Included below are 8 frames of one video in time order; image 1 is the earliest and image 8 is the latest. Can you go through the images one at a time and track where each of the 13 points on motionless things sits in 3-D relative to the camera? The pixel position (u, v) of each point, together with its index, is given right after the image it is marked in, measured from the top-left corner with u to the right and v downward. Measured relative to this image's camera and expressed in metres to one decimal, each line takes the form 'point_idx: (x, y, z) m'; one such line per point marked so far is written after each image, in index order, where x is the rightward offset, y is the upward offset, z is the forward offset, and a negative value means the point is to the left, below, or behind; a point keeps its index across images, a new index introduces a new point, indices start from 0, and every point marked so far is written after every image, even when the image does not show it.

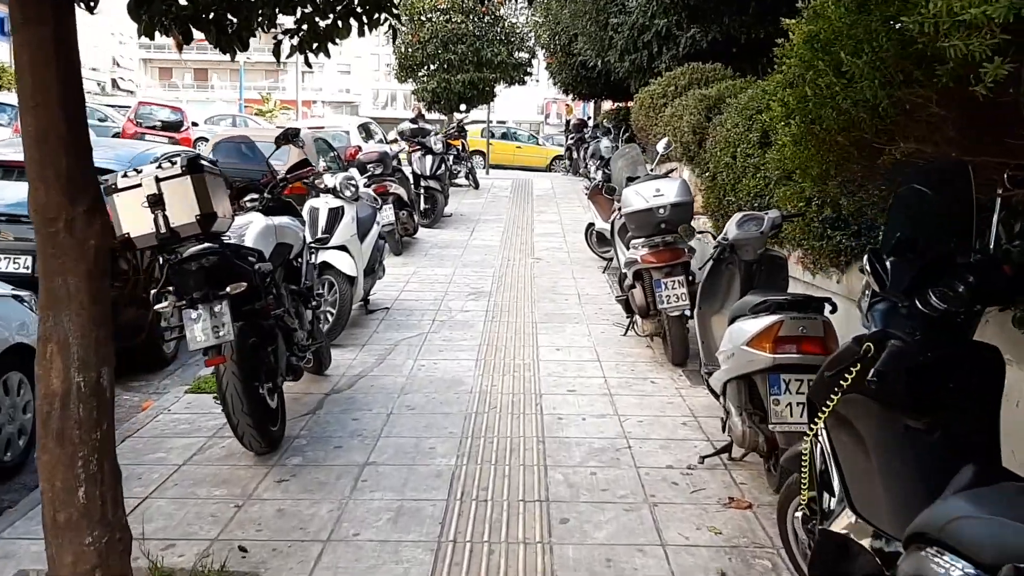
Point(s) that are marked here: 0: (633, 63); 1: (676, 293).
0: (+2.1, +3.8, +14.0) m
1: (+1.1, 0.0, +5.8) m
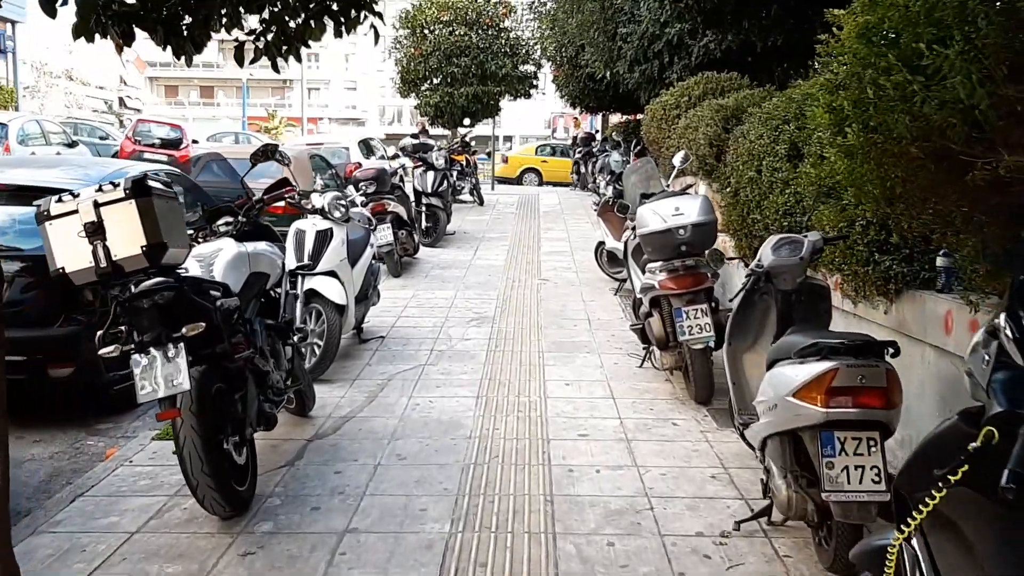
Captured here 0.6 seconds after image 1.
0: (+2.2, +3.5, +13.5) m
1: (+1.2, -0.2, +5.2) m
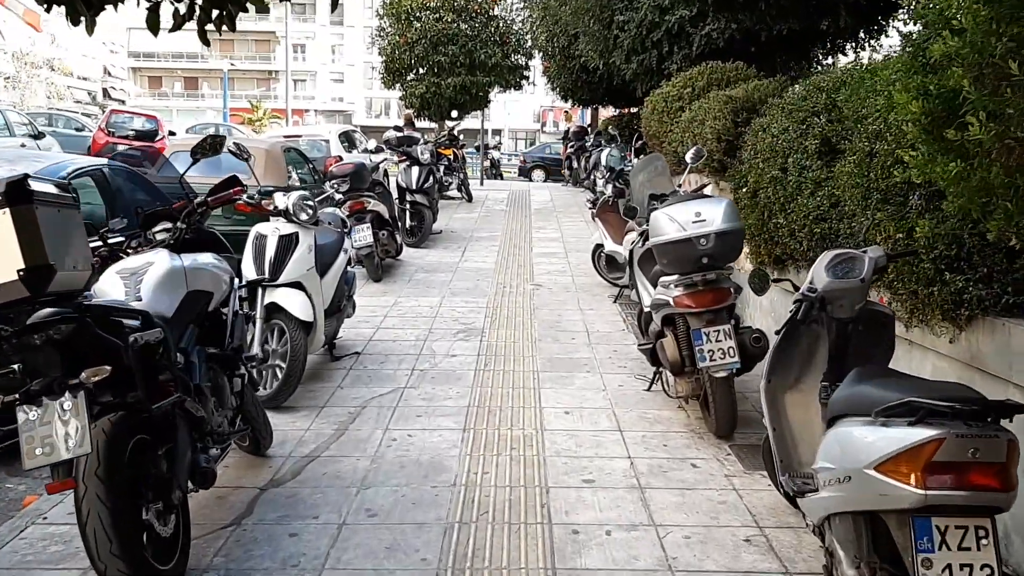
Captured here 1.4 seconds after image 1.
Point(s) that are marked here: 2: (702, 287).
0: (+2.0, +3.5, +12.7) m
1: (+1.1, -0.3, +4.4) m
2: (+1.1, 0.0, +4.5) m
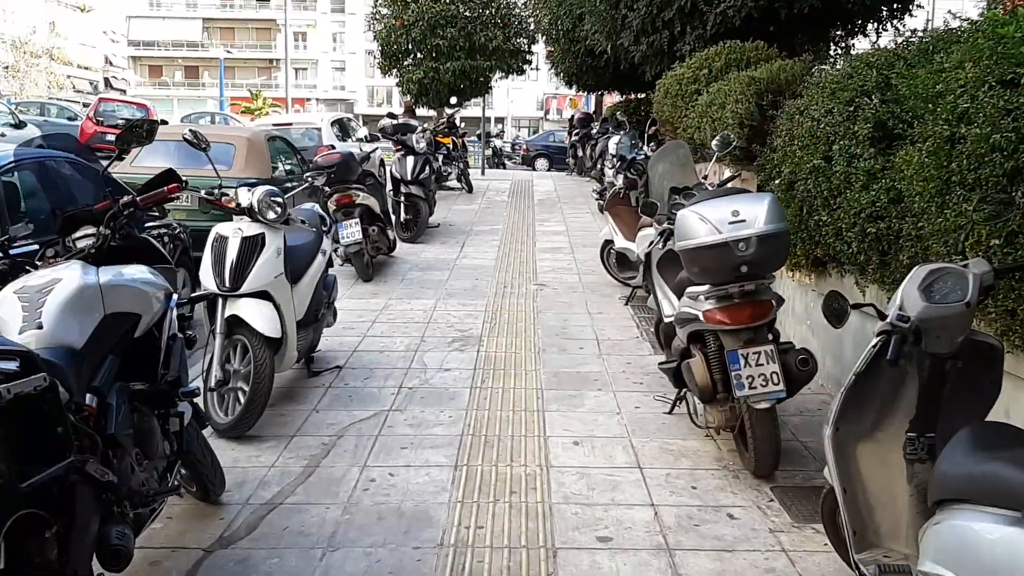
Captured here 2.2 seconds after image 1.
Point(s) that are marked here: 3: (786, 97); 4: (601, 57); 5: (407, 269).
0: (+2.0, +3.5, +11.9) m
1: (+1.1, -0.4, +3.7) m
2: (+1.1, -0.1, +3.8) m
3: (+2.4, +1.7, +7.2) m
4: (+1.7, +4.4, +15.5) m
5: (-1.1, +0.2, +8.8) m
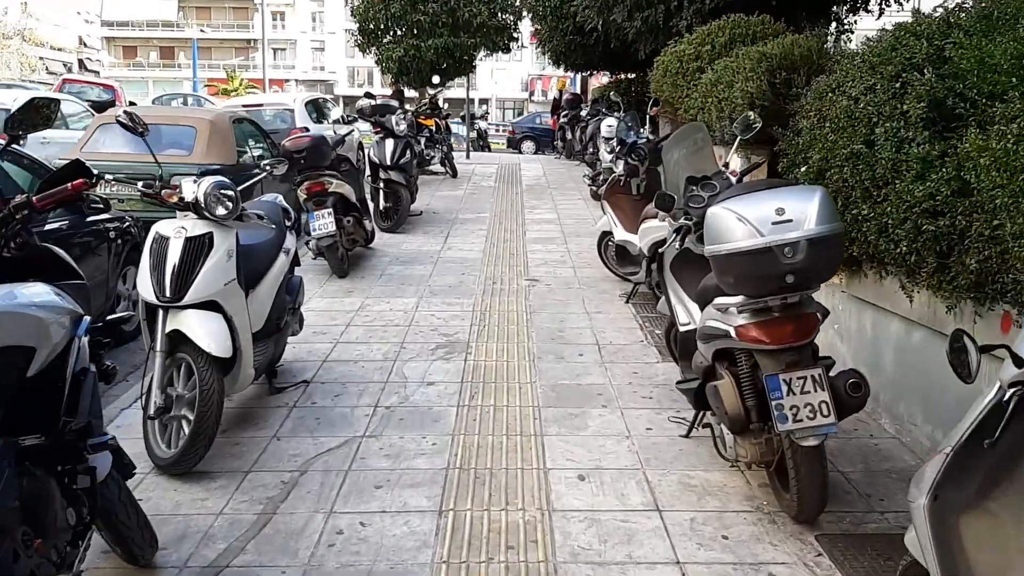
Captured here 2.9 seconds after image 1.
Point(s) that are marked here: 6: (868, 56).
0: (+1.8, +3.7, +11.2) m
1: (+1.1, -0.4, +3.1) m
2: (+1.0, -0.1, +3.2) m
3: (+2.3, +1.7, +6.6) m
4: (+1.4, +4.6, +14.8) m
5: (-1.3, +0.2, +8.2) m
6: (+1.9, +1.2, +4.4) m
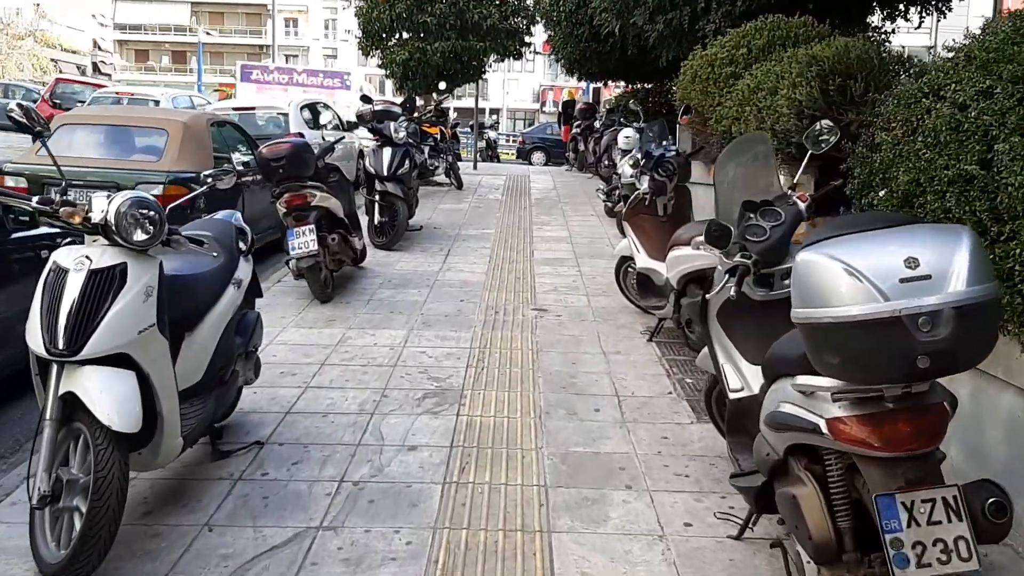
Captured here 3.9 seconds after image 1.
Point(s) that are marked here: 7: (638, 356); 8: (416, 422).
0: (+2.0, +3.3, +10.3) m
1: (+1.1, -0.7, +2.1) m
2: (+1.0, -0.3, +2.2) m
3: (+2.4, +1.4, +5.7) m
4: (+1.6, +4.2, +13.9) m
5: (-1.2, 0.0, +7.2) m
6: (+1.9, +1.0, +3.4) m
7: (+0.8, -0.5, +5.5) m
8: (-0.5, -0.7, +4.3) m
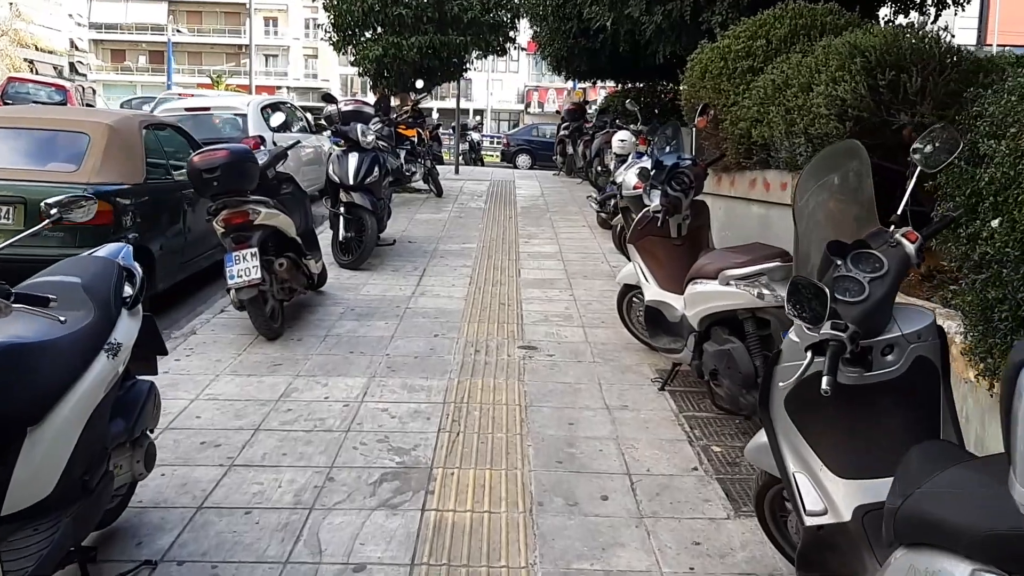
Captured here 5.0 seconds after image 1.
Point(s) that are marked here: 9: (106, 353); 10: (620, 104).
0: (+1.8, +3.1, +9.3) m
1: (+1.1, -0.9, +1.1) m
2: (+1.0, -0.5, +1.2) m
3: (+2.3, +1.2, +4.7) m
4: (+1.4, +4.0, +12.8) m
5: (-1.3, -0.2, +6.2) m
6: (+1.9, +0.8, +2.4) m
7: (+0.7, -0.7, +4.4) m
8: (-0.6, -0.9, +3.3) m
9: (-1.4, -0.2, +2.8) m
10: (+1.9, +3.2, +14.3) m
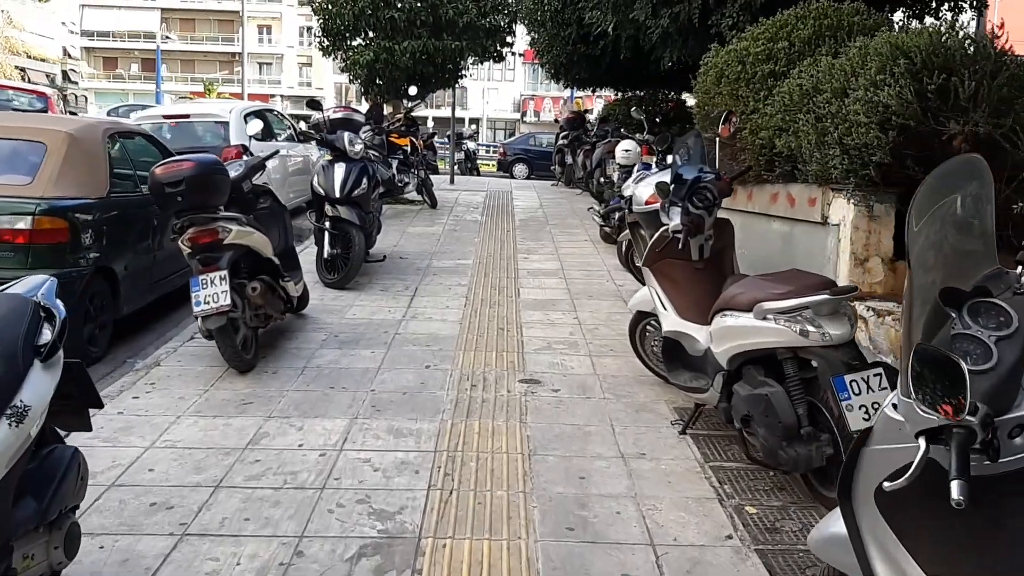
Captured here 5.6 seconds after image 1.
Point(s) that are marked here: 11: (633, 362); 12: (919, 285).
0: (+1.8, +2.9, +8.8) m
1: (+1.1, -1.0, +0.5) m
2: (+1.0, -0.7, +0.6) m
3: (+2.3, +1.1, +4.1) m
4: (+1.3, +3.8, +12.3) m
5: (-1.3, -0.4, +5.6) m
6: (+1.9, +0.6, +1.9) m
7: (+0.8, -0.8, +3.9) m
8: (-0.6, -1.1, +2.7) m
9: (-1.4, -0.4, +2.2) m
10: (+1.8, +3.0, +13.8) m
11: (+0.8, -0.5, +5.3) m
12: (+0.9, +0.1, +2.0) m
